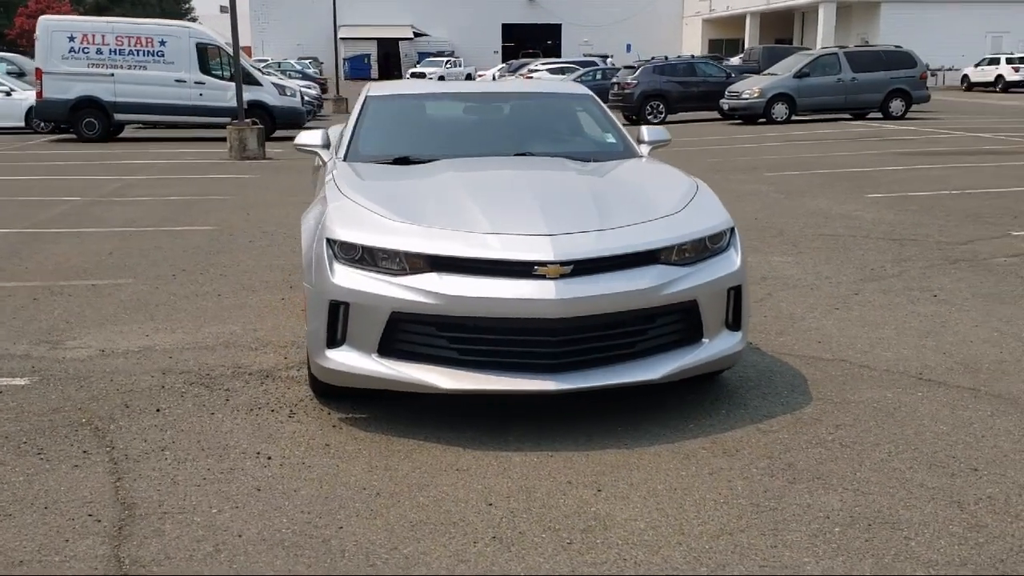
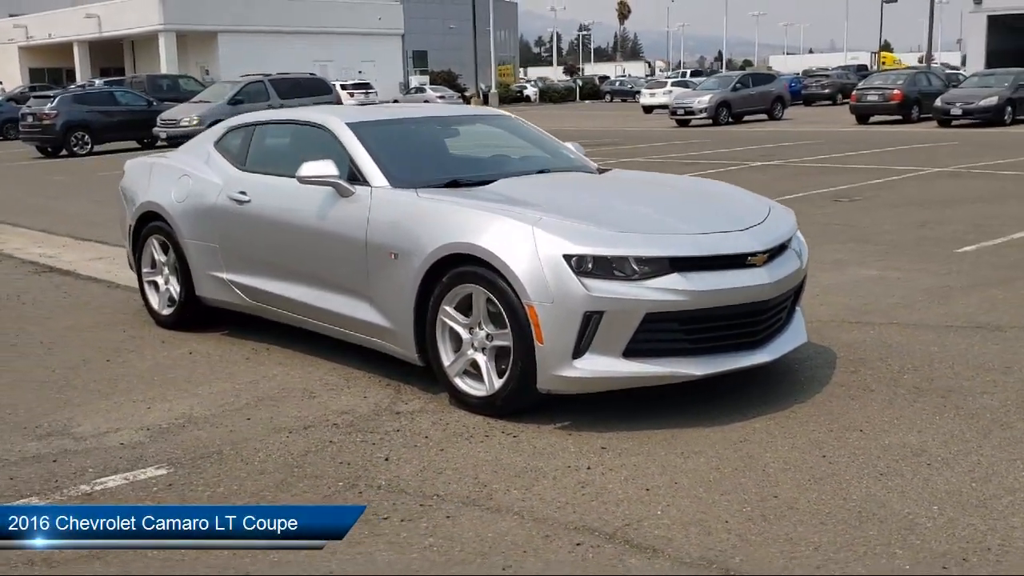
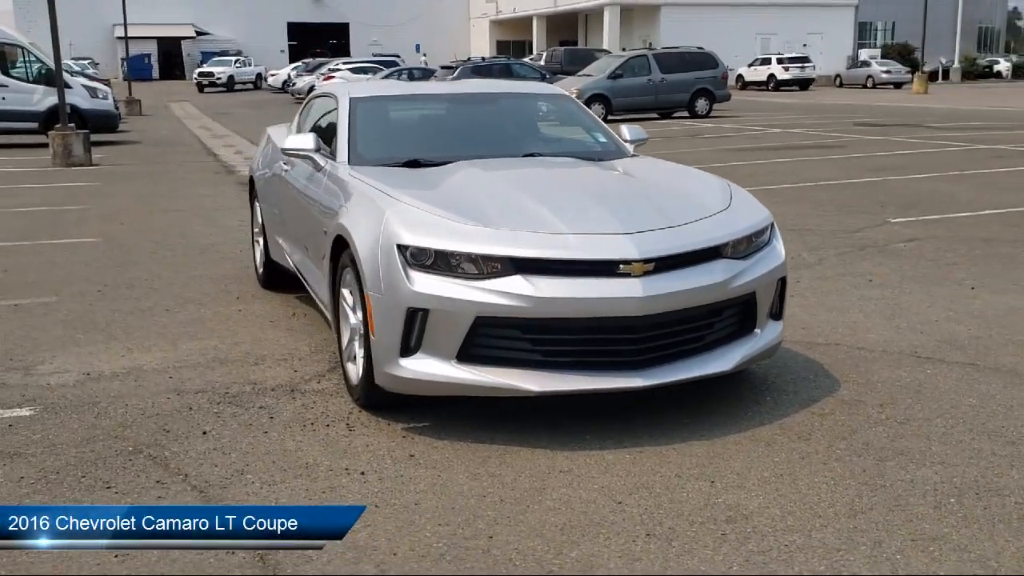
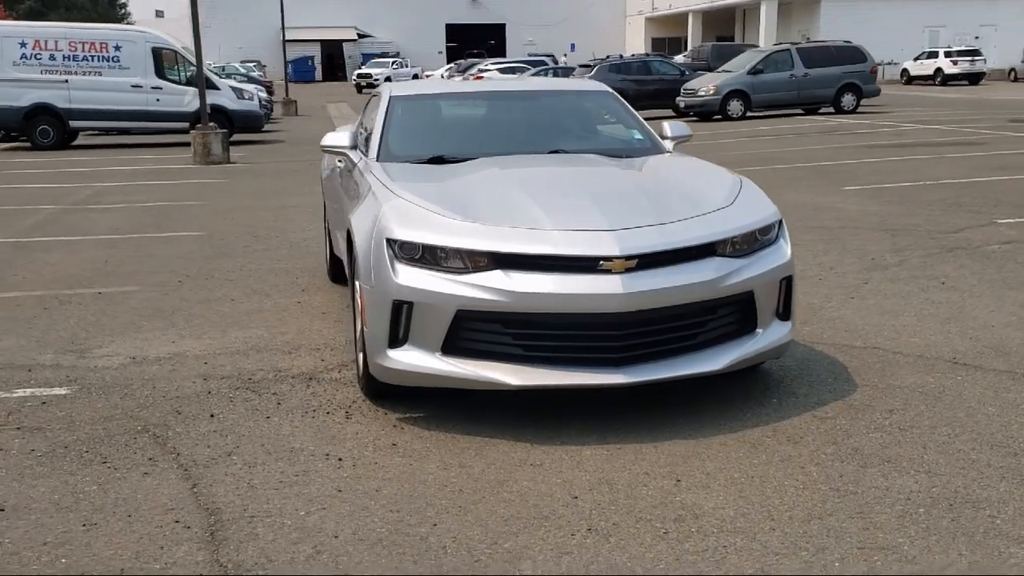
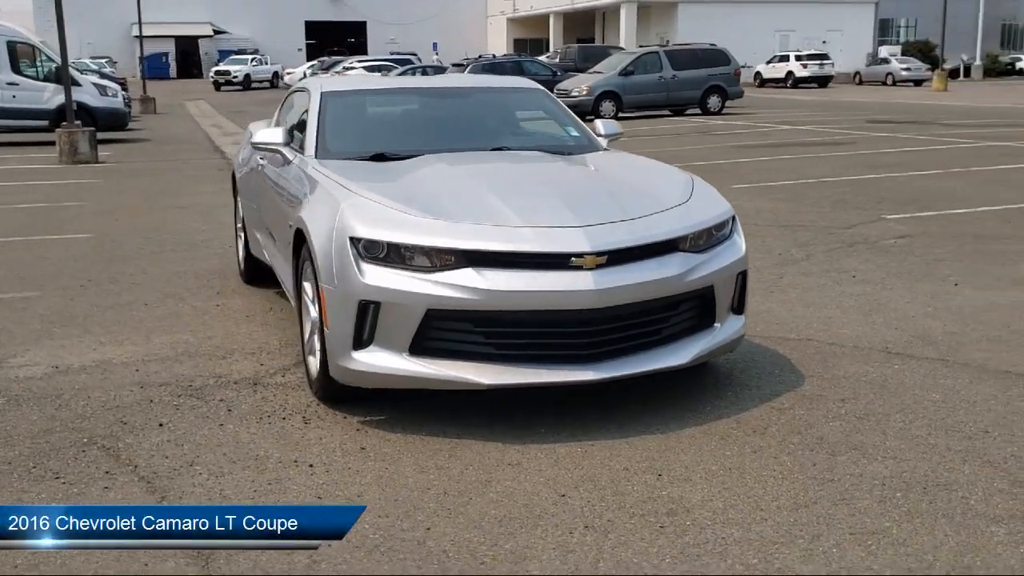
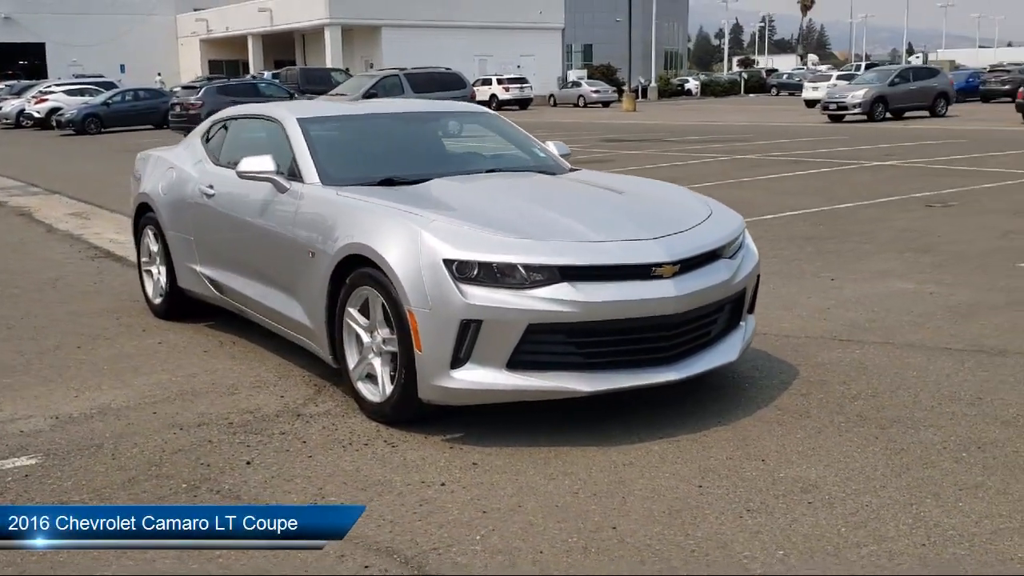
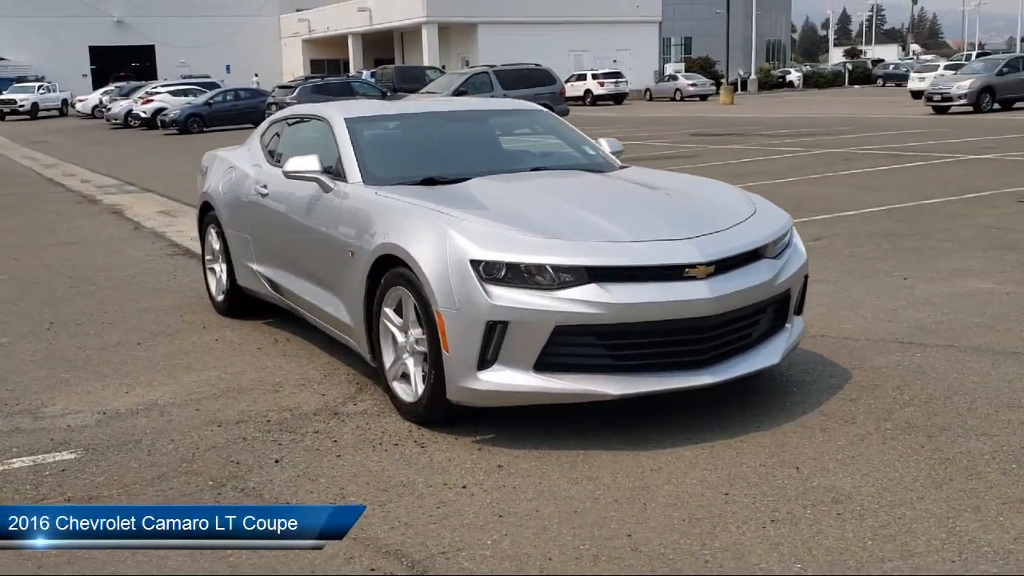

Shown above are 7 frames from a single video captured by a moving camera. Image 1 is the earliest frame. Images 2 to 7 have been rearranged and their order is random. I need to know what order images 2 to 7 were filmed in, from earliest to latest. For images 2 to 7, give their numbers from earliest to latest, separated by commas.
4, 5, 3, 7, 6, 2
